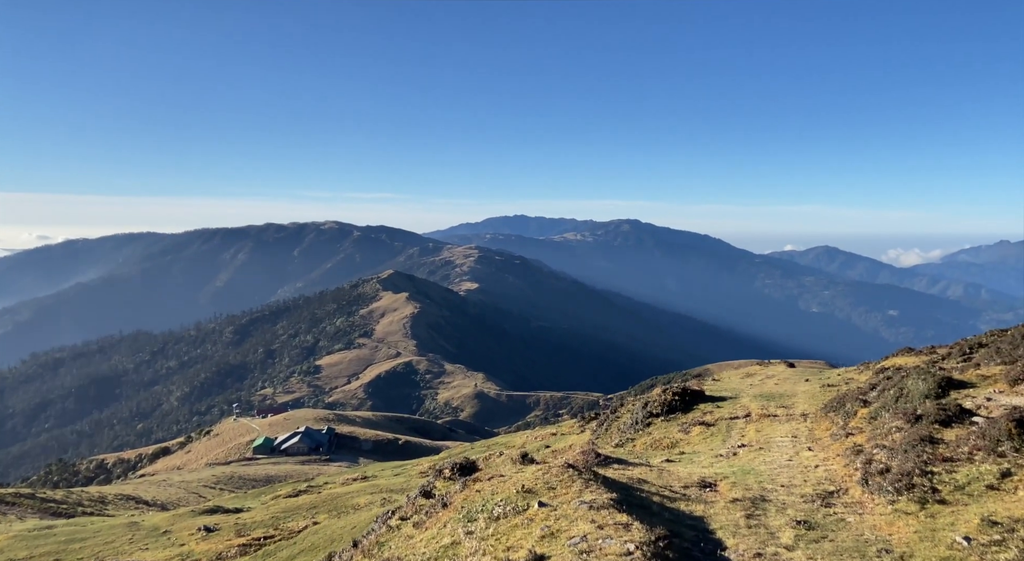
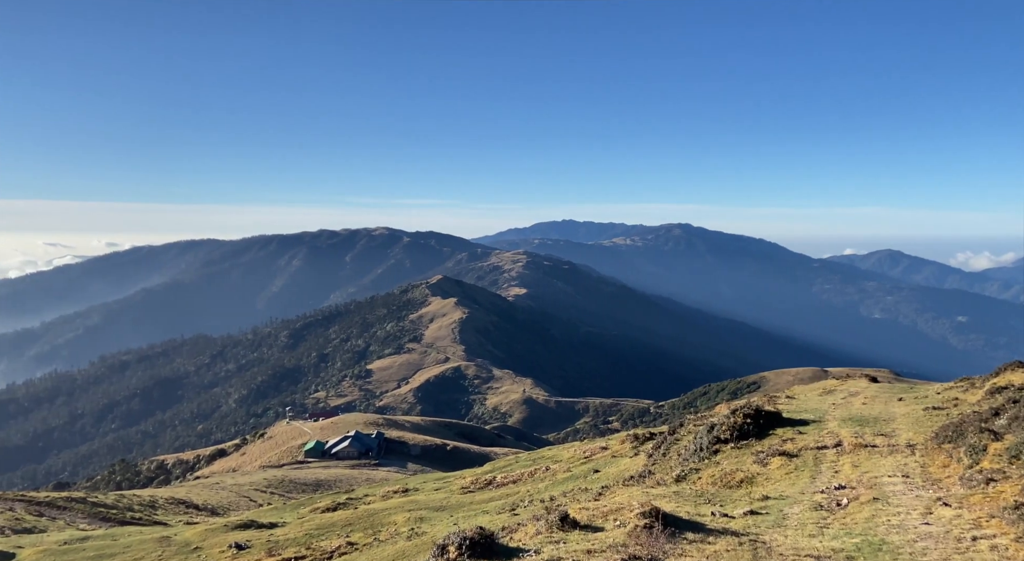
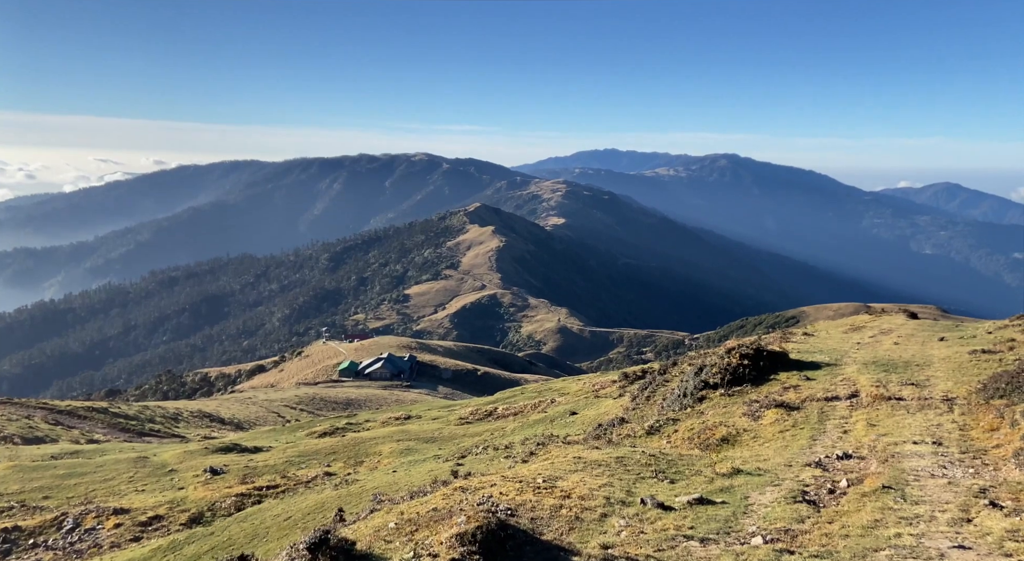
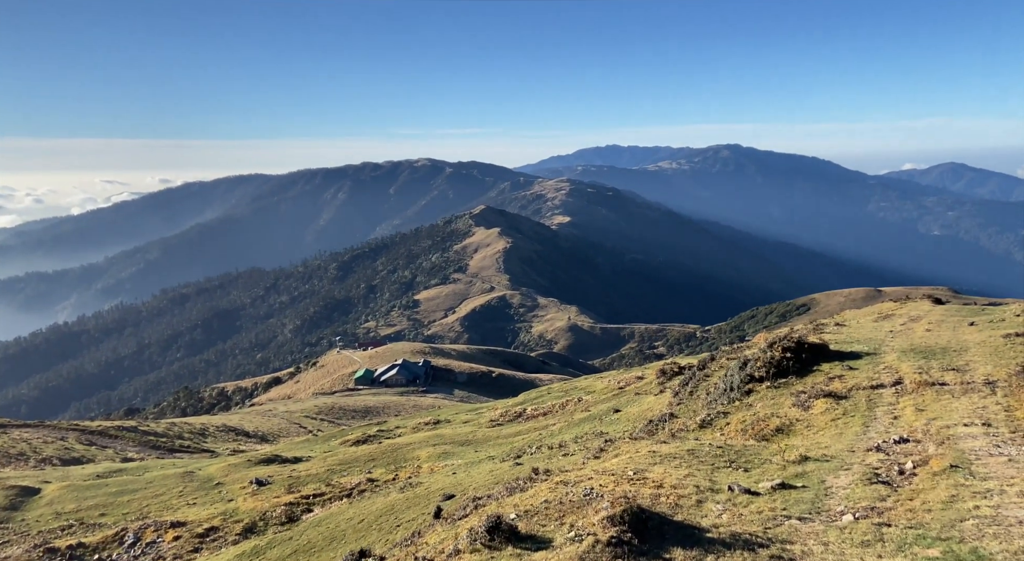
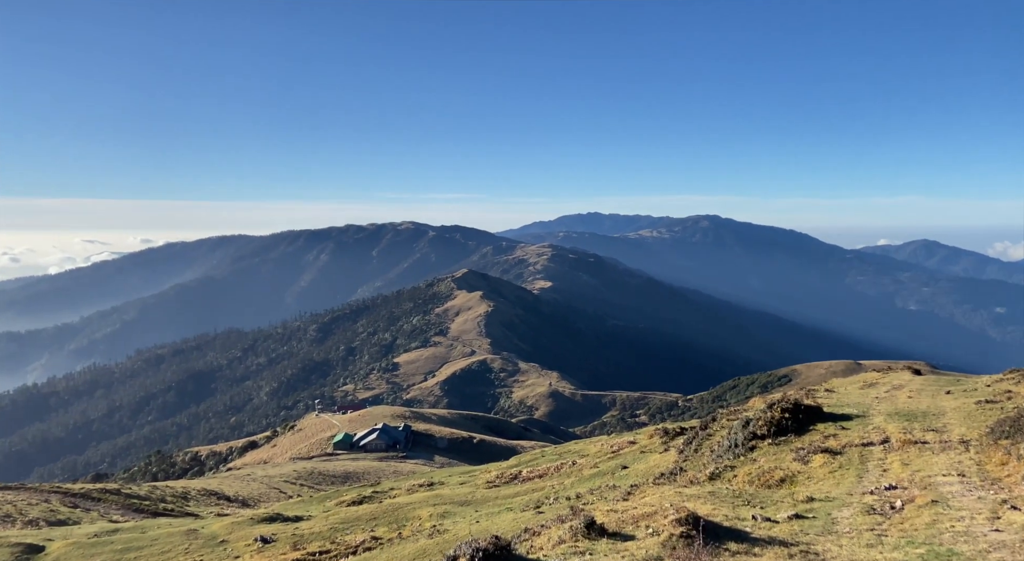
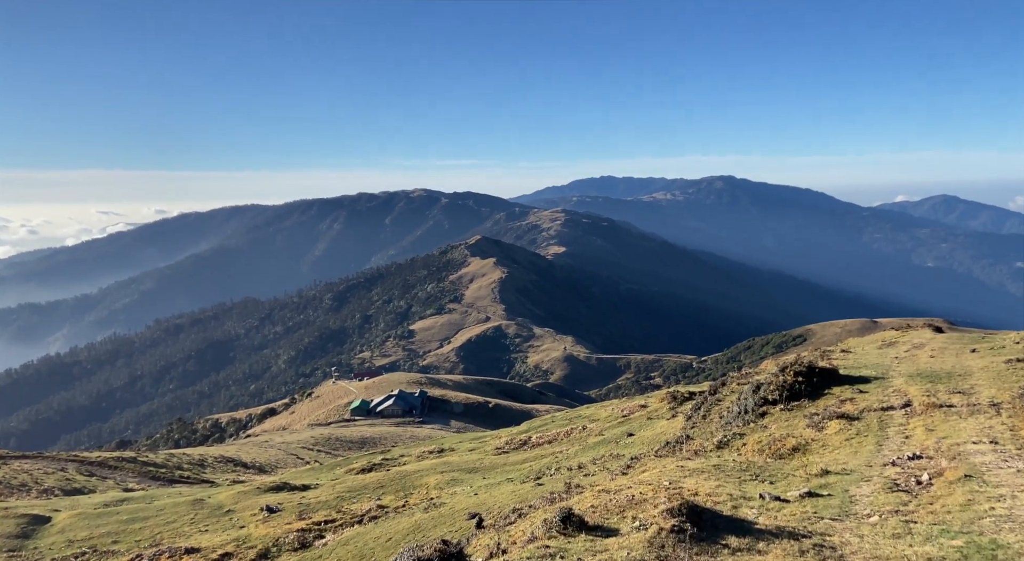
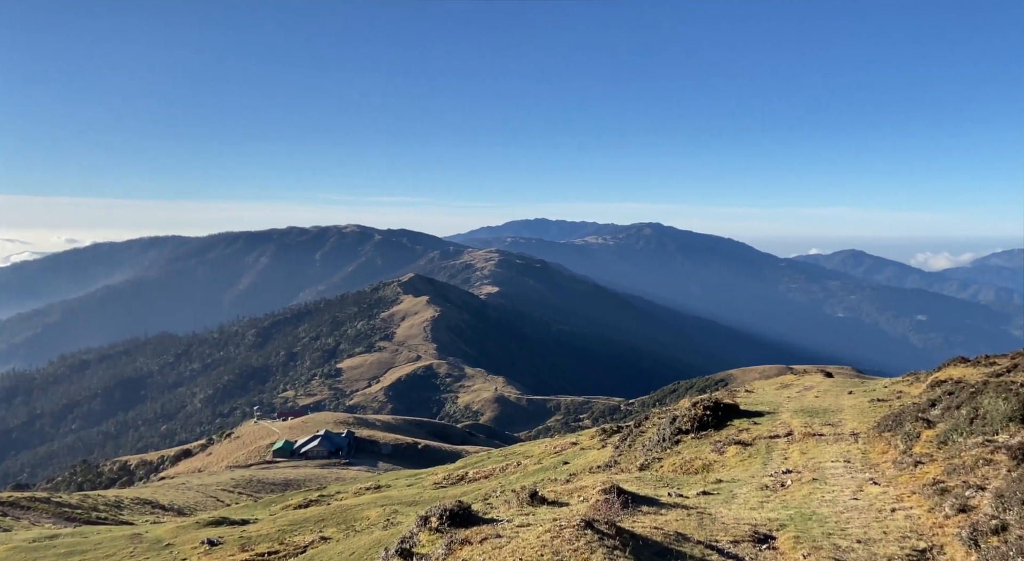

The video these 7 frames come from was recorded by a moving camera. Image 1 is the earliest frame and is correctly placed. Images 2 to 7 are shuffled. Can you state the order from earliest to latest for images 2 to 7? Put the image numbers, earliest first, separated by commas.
7, 2, 5, 6, 4, 3
